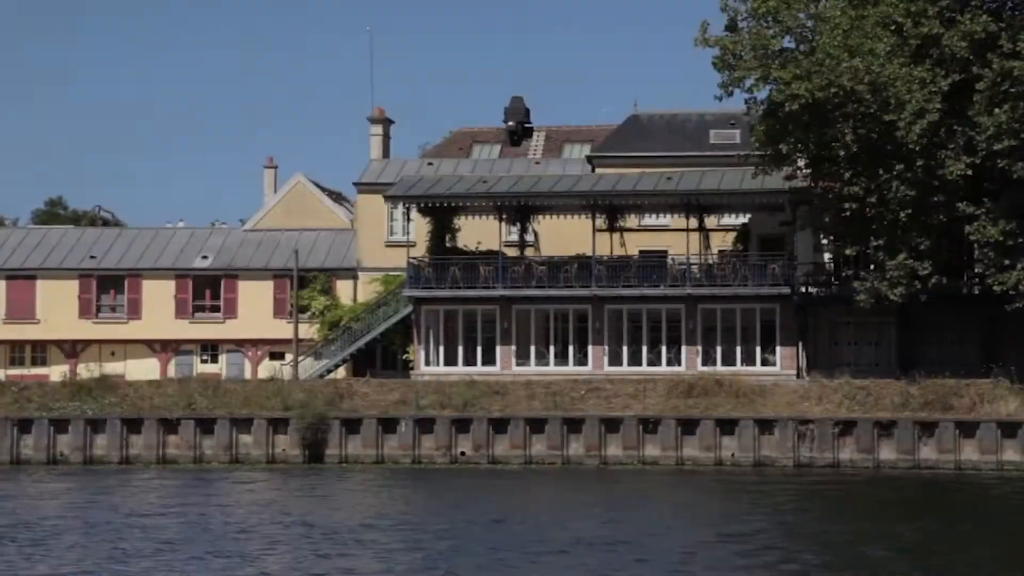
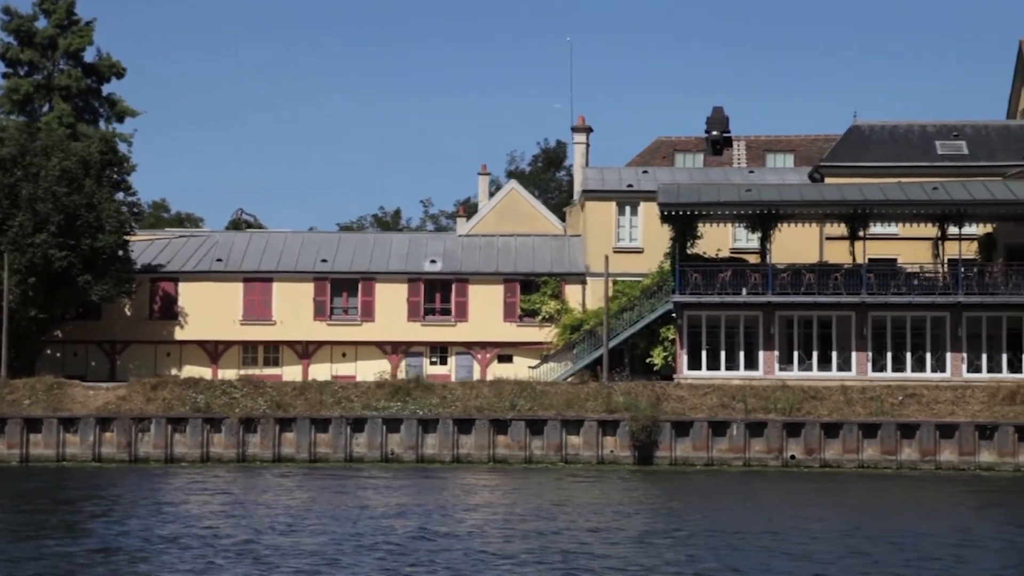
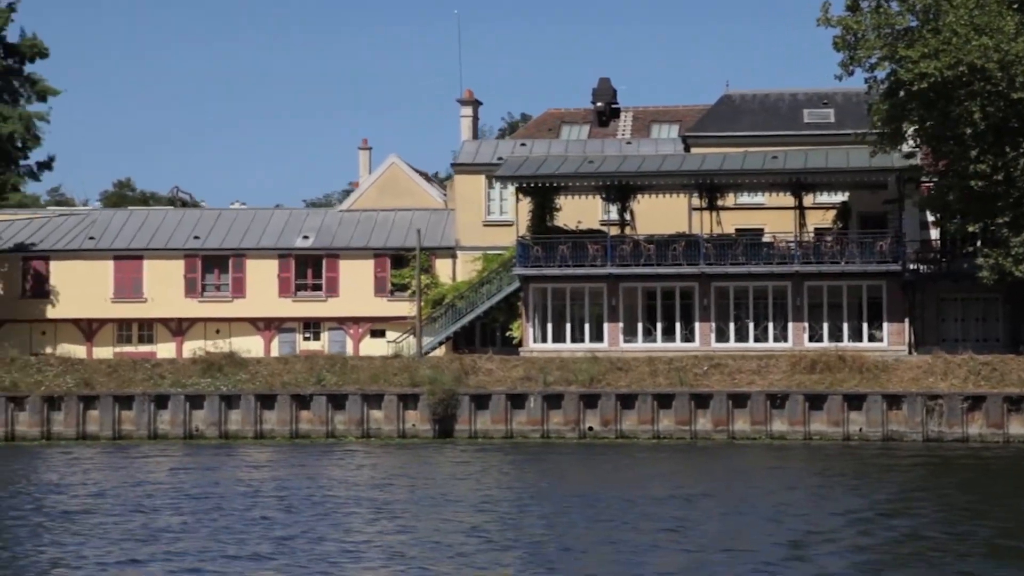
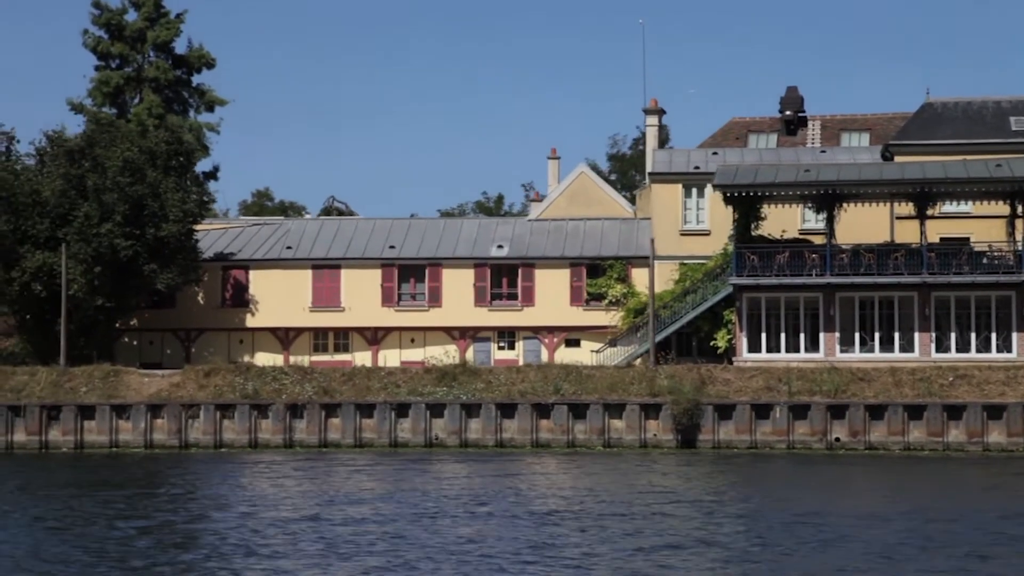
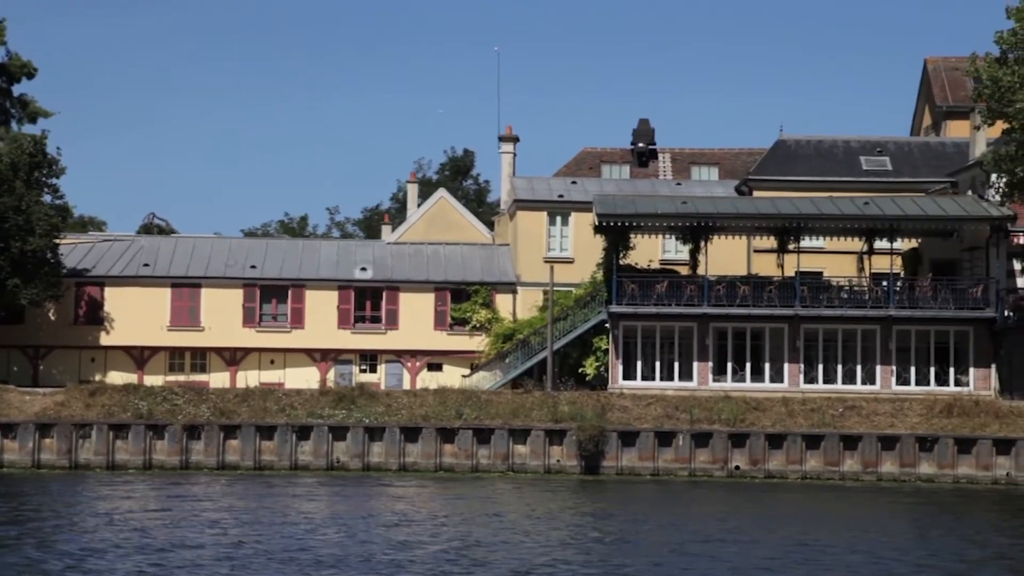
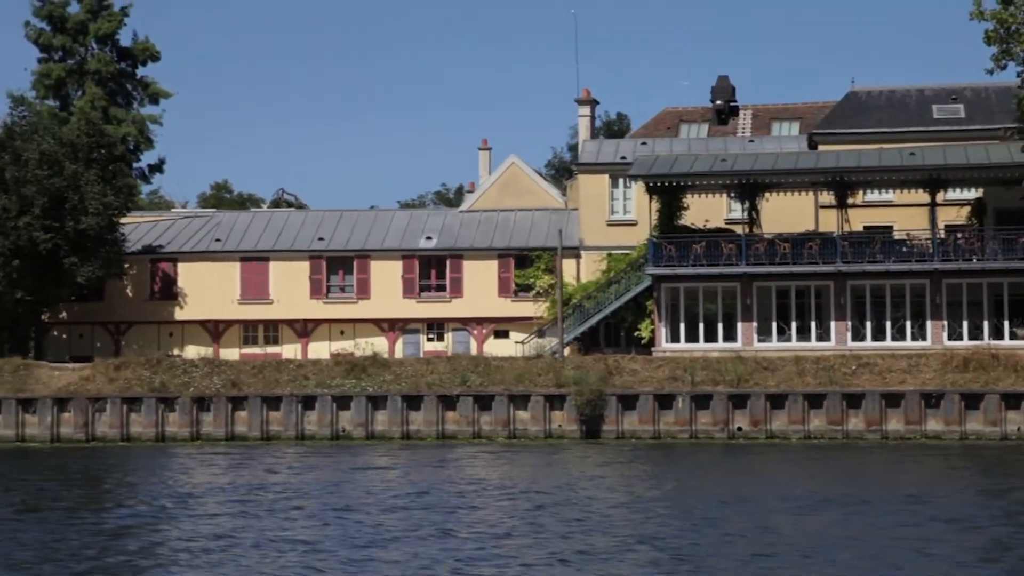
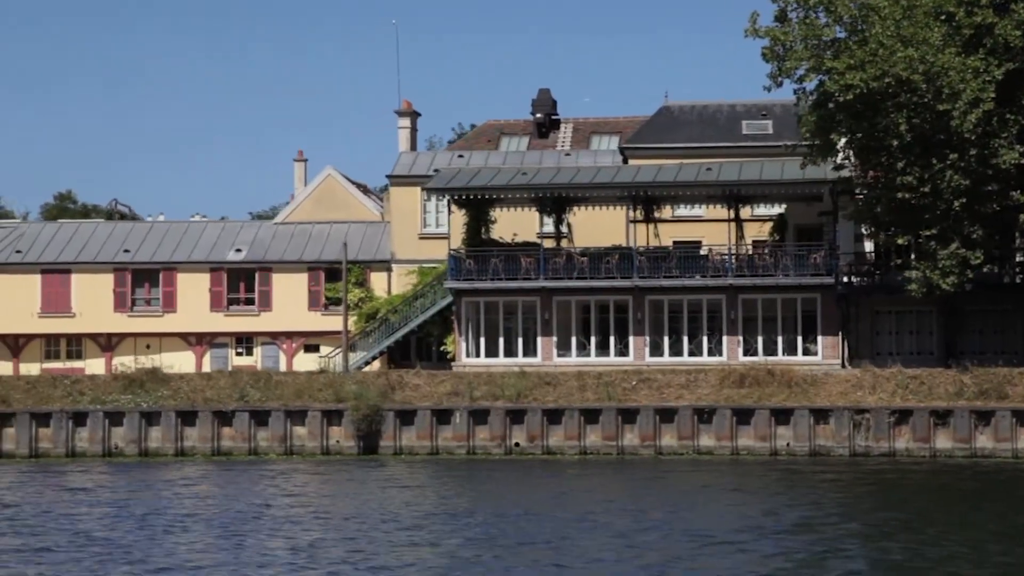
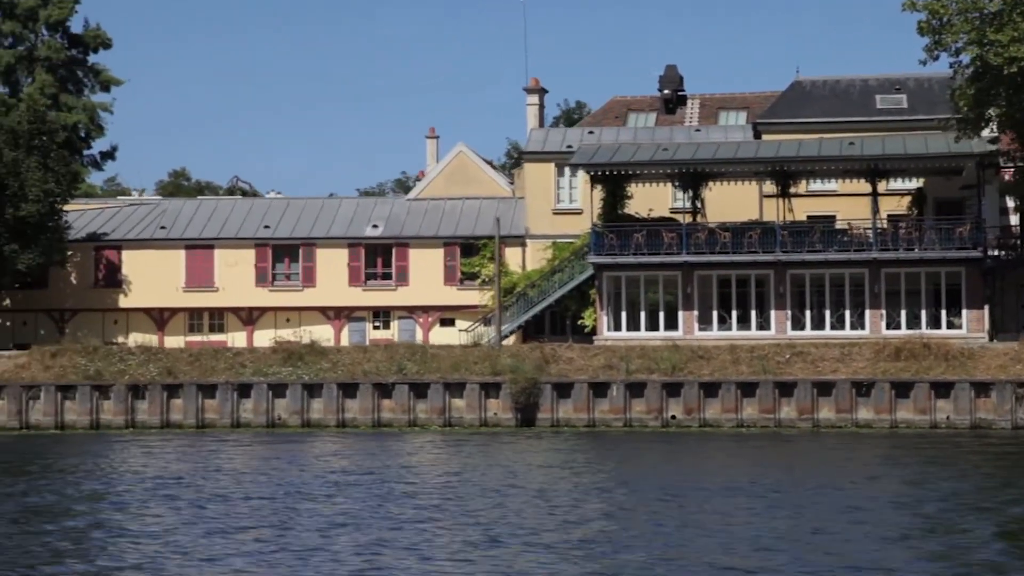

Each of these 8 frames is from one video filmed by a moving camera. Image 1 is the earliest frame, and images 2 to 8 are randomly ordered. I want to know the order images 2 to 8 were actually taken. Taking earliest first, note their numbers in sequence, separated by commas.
7, 3, 8, 6, 4, 2, 5
